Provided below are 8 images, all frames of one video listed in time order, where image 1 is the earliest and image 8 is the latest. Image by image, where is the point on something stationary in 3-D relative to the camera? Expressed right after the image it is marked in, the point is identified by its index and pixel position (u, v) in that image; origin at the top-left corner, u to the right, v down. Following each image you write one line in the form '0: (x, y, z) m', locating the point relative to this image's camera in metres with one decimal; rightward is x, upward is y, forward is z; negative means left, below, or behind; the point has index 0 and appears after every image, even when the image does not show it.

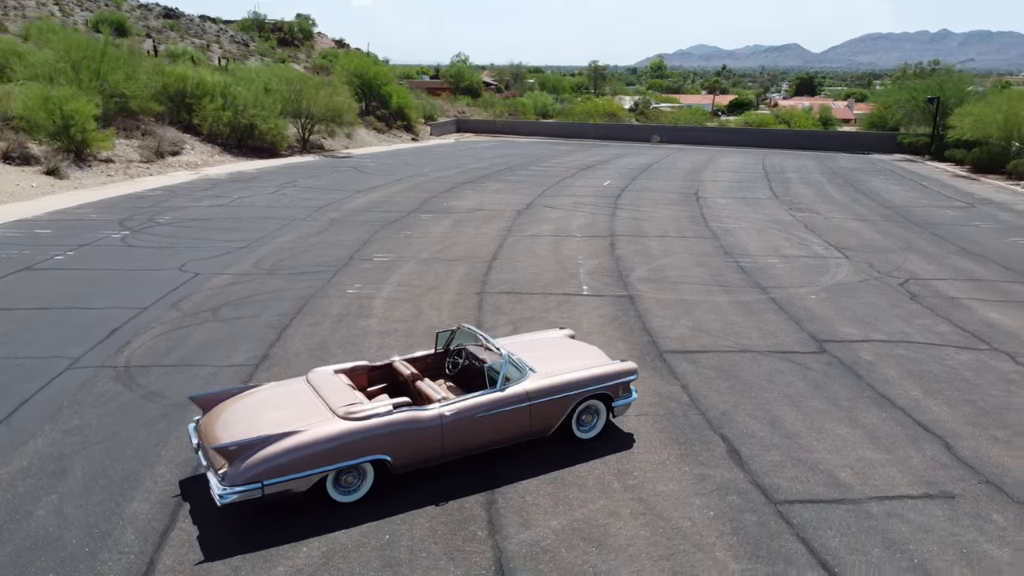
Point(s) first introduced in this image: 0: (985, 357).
0: (+6.4, -0.9, +11.1) m
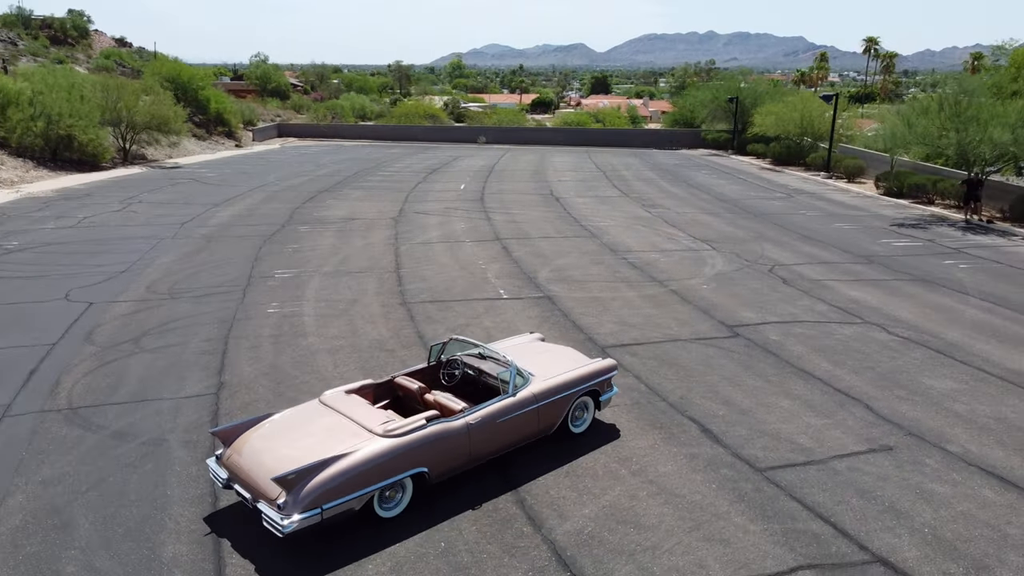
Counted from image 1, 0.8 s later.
0: (+5.6, -0.6, +13.1) m
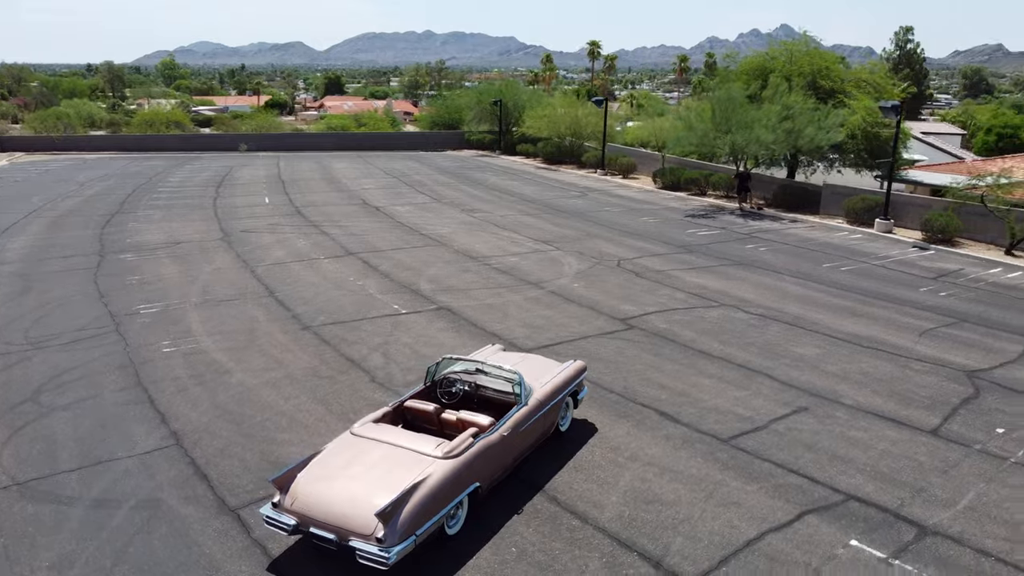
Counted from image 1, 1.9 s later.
0: (+3.9, -0.4, +15.2) m
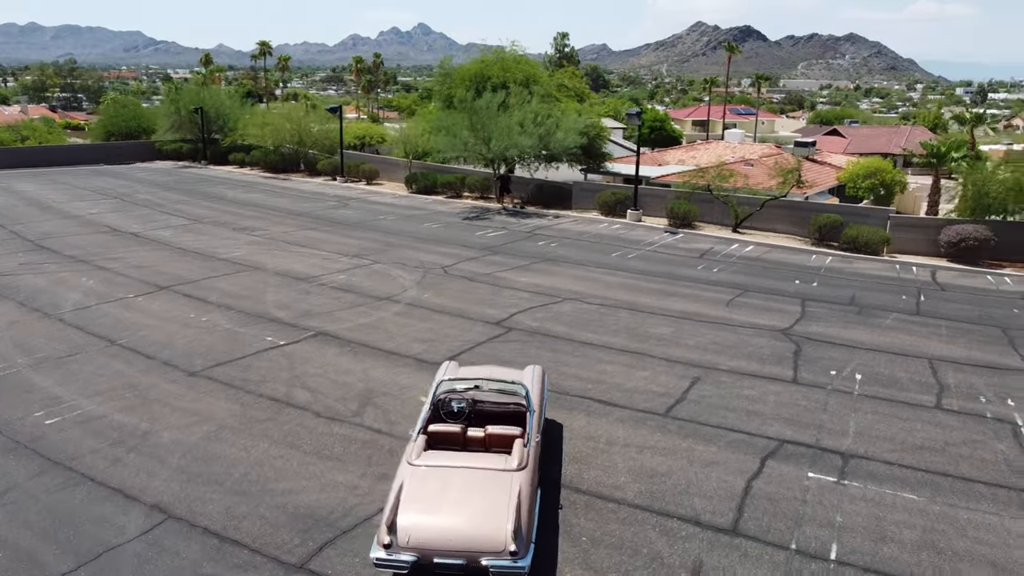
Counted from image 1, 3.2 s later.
0: (+1.2, -0.3, +17.1) m
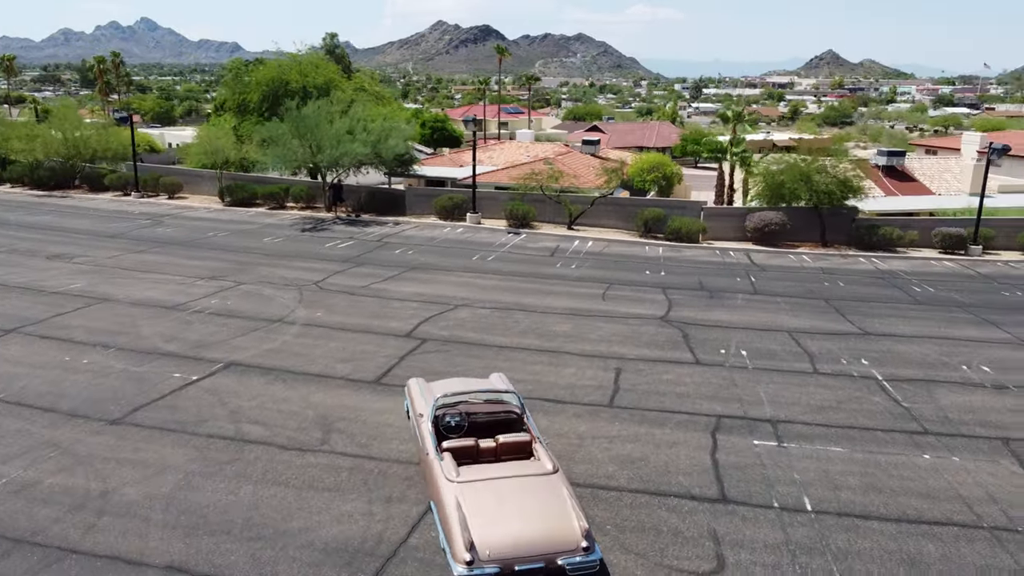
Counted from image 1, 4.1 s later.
0: (-1.0, -0.5, +17.6) m
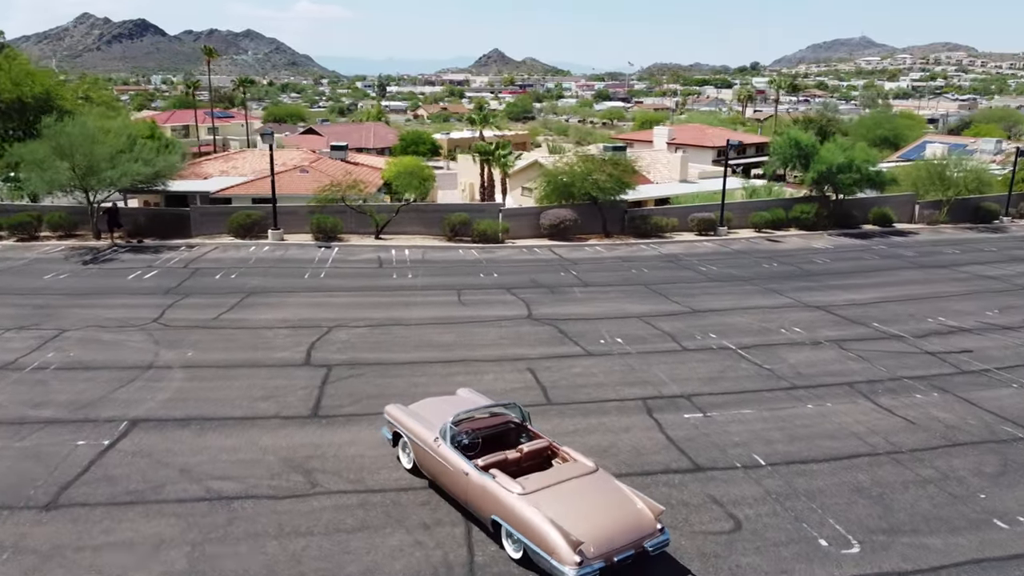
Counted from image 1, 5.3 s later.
0: (-3.6, -0.9, +17.3) m
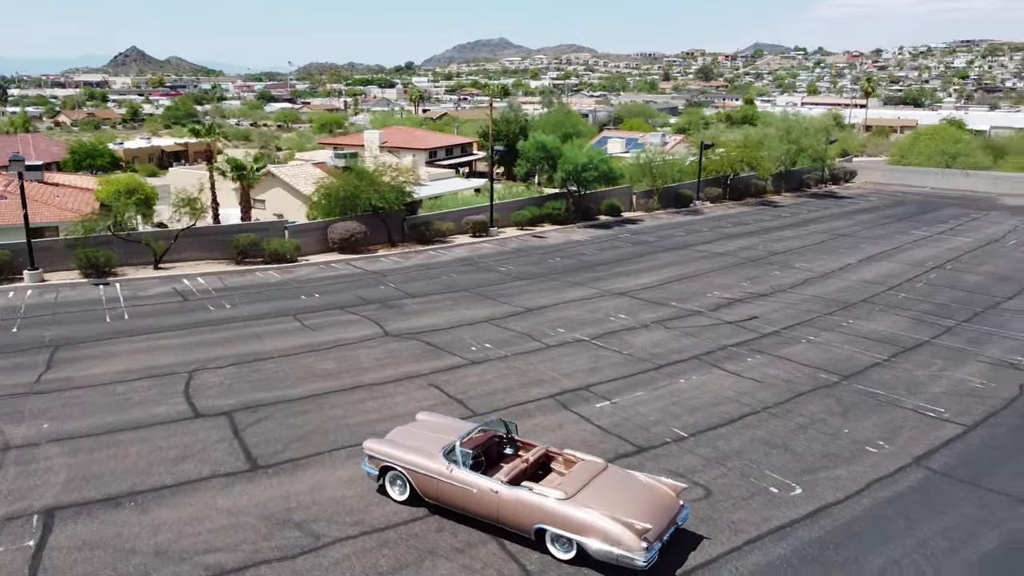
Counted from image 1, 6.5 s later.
0: (-5.9, -1.7, +16.0) m
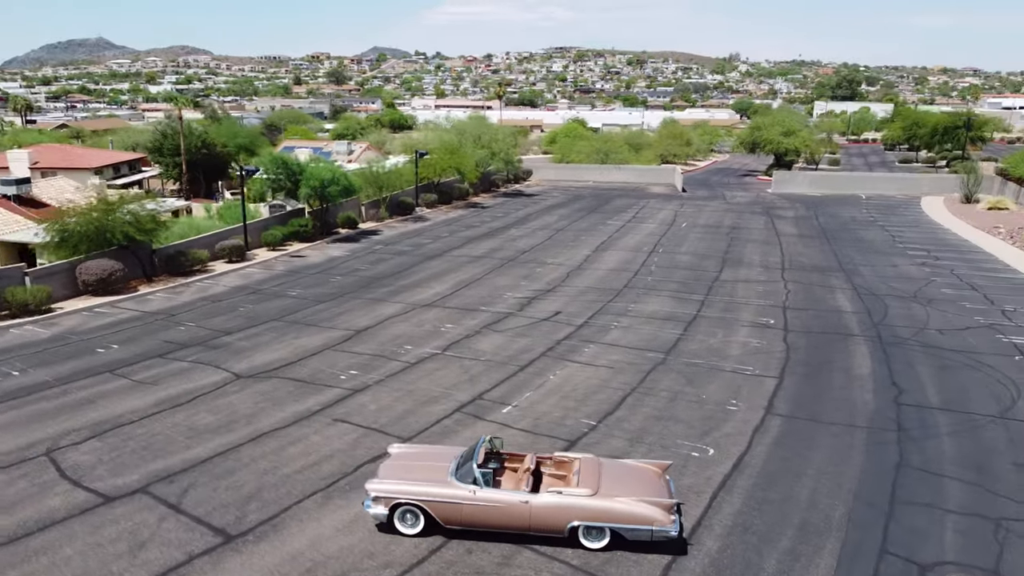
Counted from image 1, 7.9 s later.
0: (-7.4, -2.8, +13.9) m
